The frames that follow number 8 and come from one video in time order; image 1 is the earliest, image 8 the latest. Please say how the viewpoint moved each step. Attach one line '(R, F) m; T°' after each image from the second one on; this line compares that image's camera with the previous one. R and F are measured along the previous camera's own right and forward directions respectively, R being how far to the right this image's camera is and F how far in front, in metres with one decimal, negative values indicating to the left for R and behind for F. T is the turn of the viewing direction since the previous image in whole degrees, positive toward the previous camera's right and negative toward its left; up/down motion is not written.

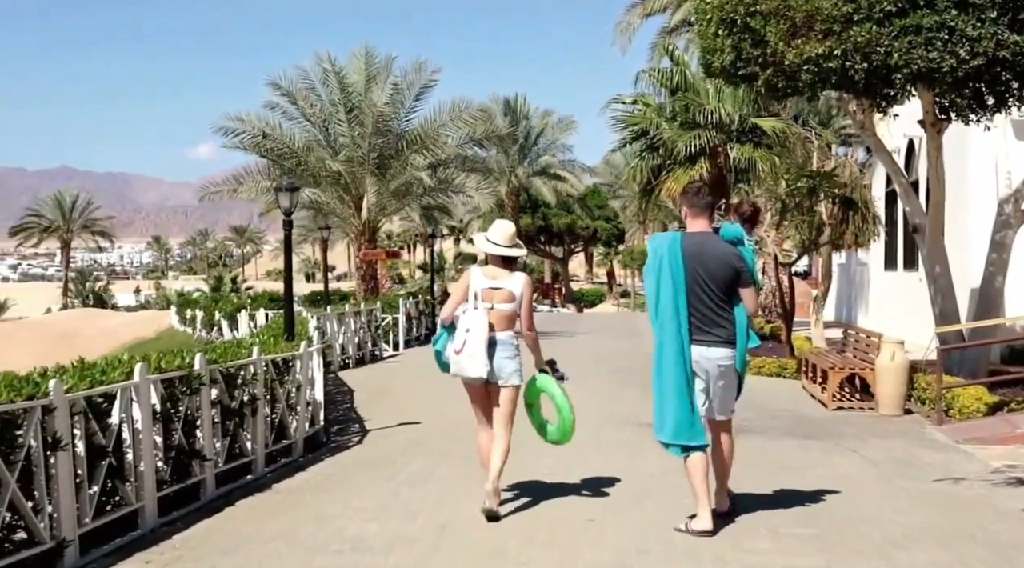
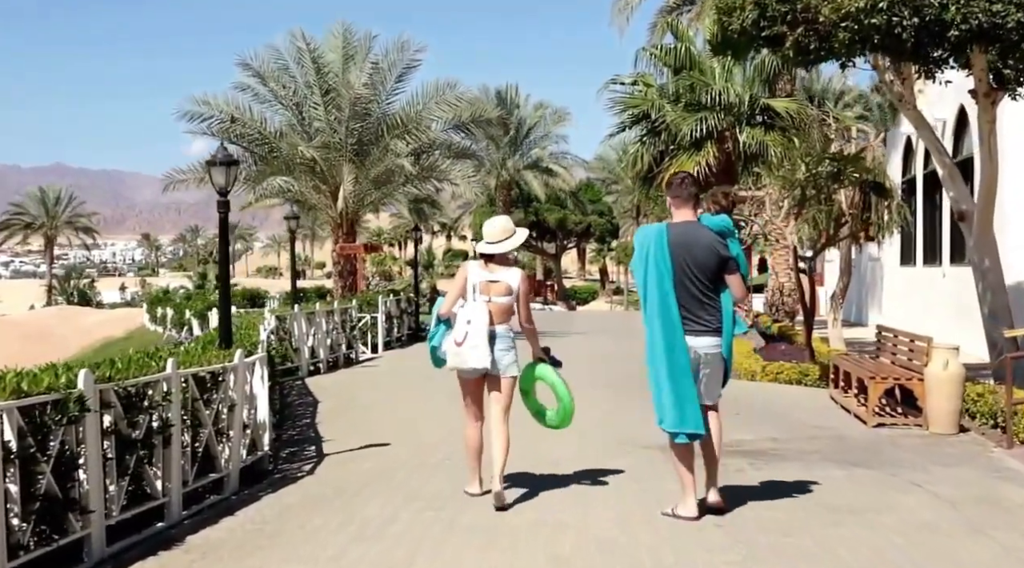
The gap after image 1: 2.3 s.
(+0.1, +1.7) m; 0°
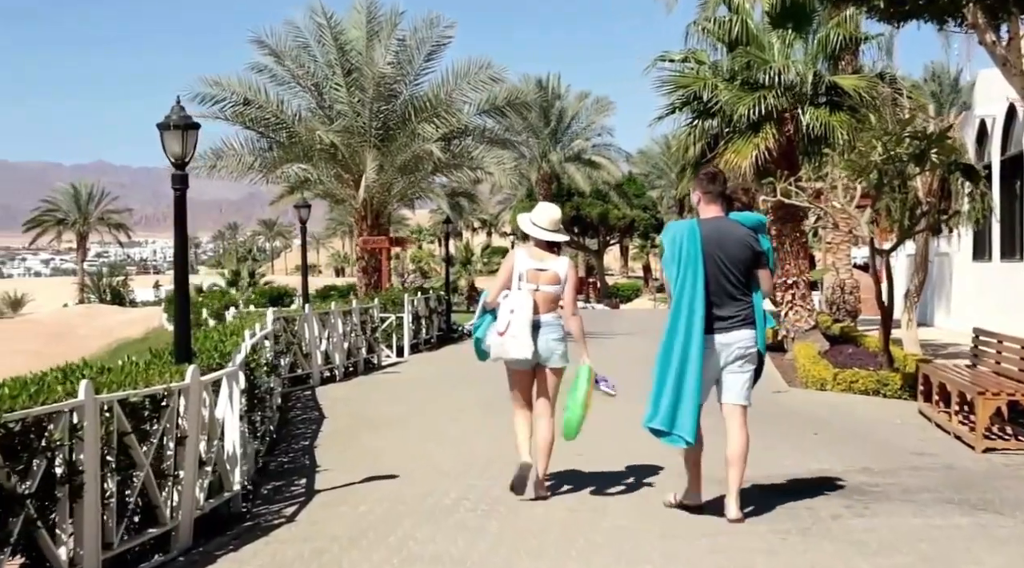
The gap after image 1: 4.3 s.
(0.0, +1.7) m; -2°
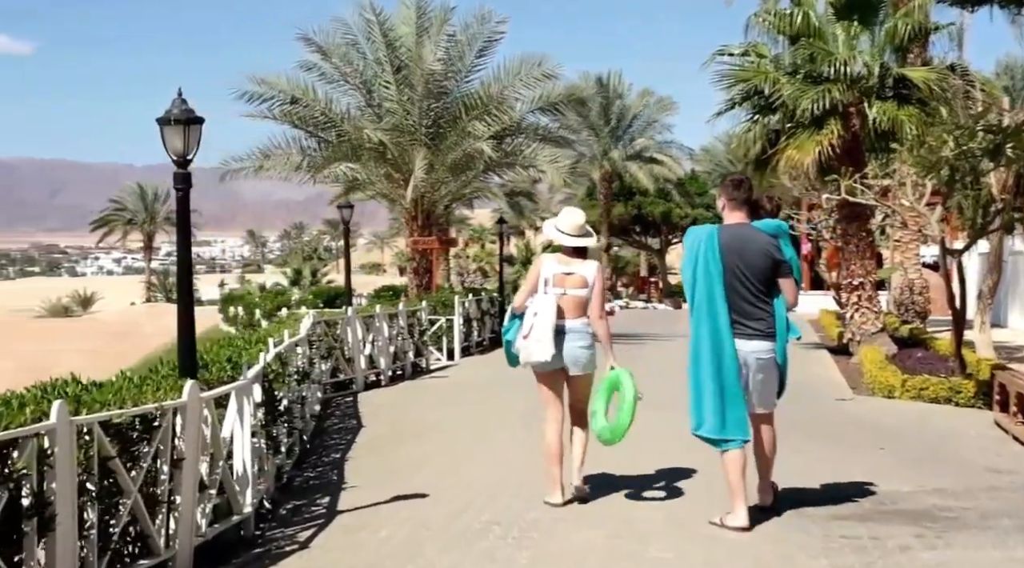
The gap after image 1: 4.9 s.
(+0.2, +0.5) m; -3°
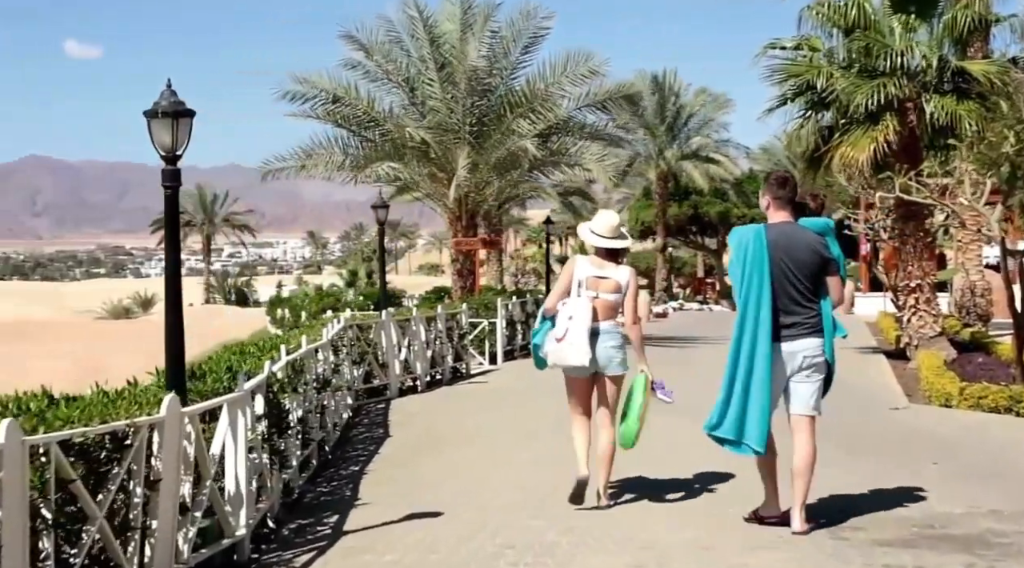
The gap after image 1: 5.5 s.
(+0.2, +0.4) m; -3°
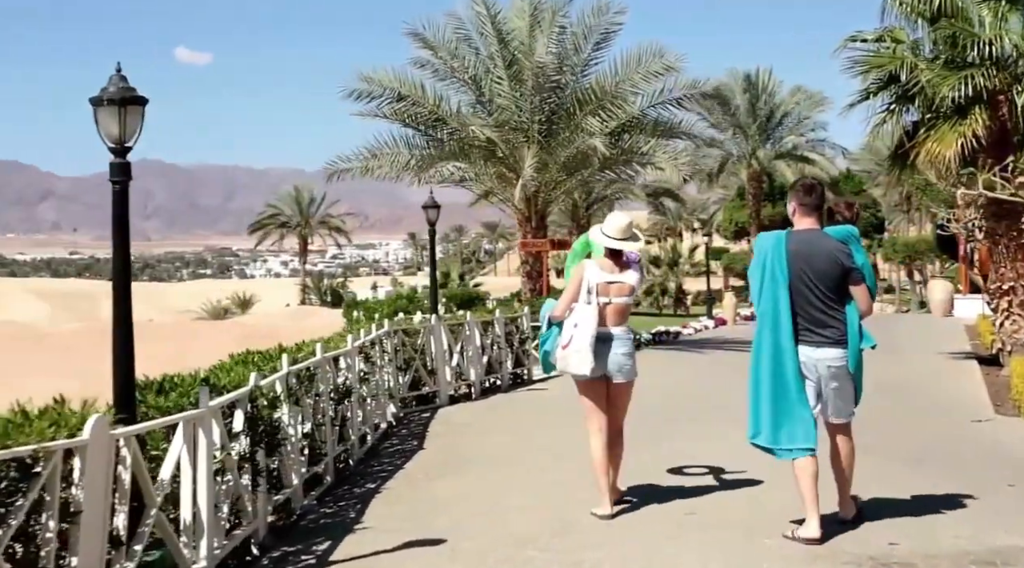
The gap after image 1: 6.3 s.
(+0.5, +0.7) m; -5°
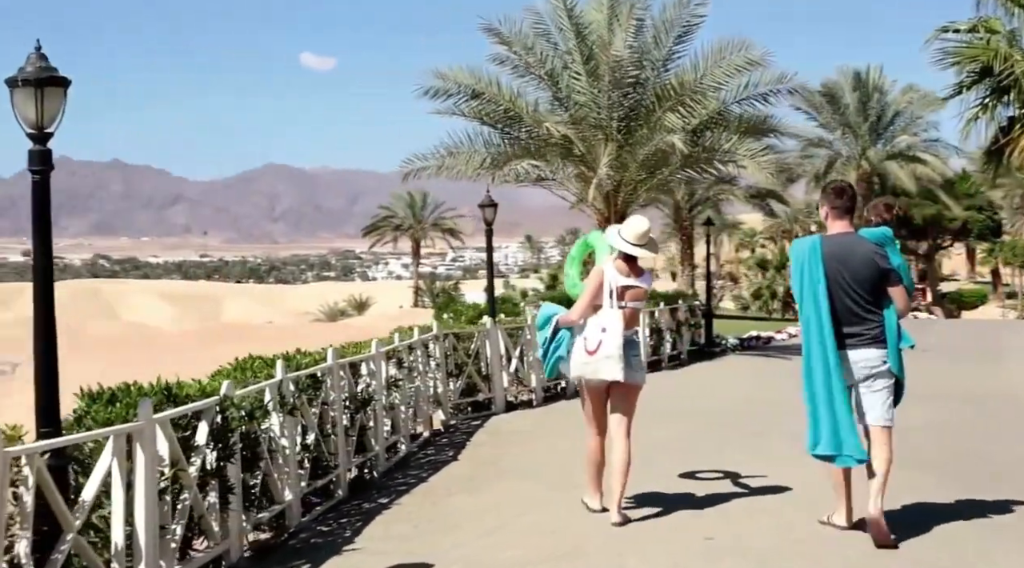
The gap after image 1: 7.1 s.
(+0.7, +0.6) m; -6°
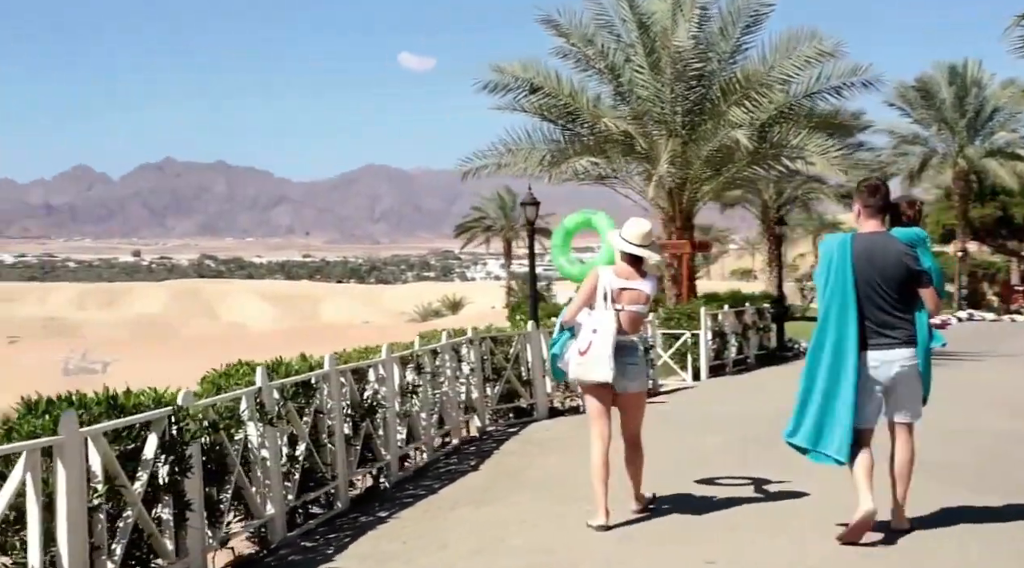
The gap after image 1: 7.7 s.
(+0.6, +0.5) m; -5°
